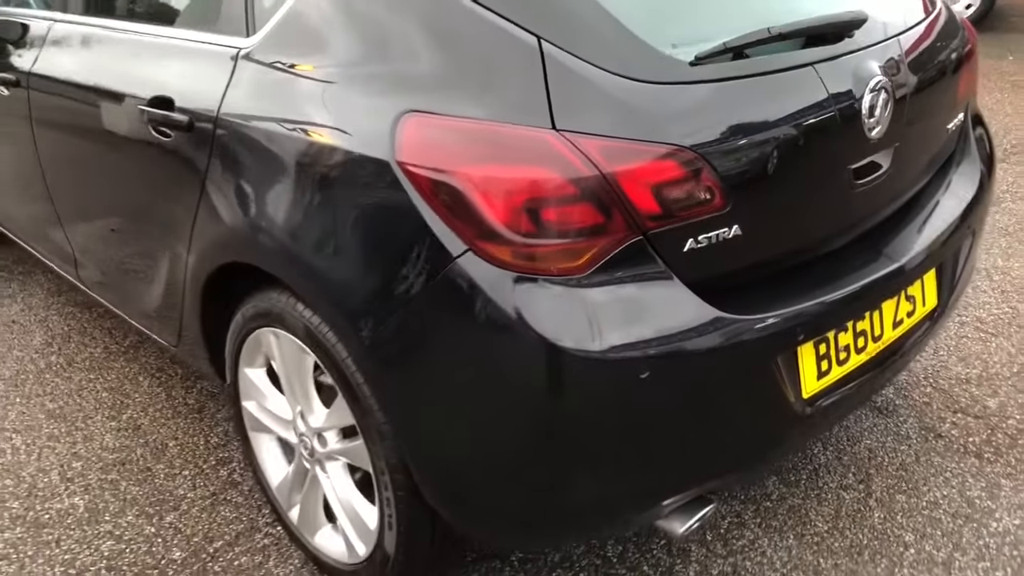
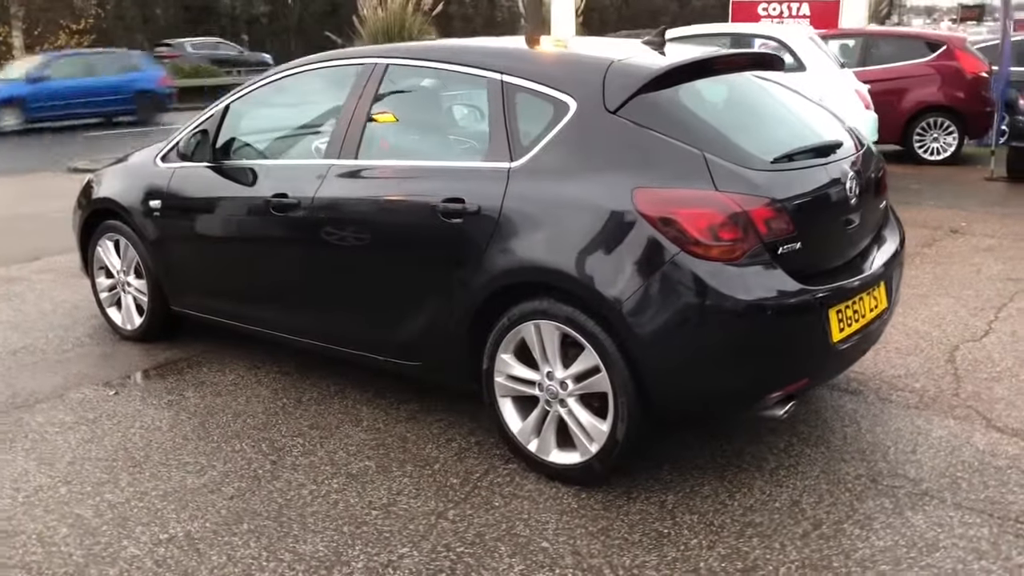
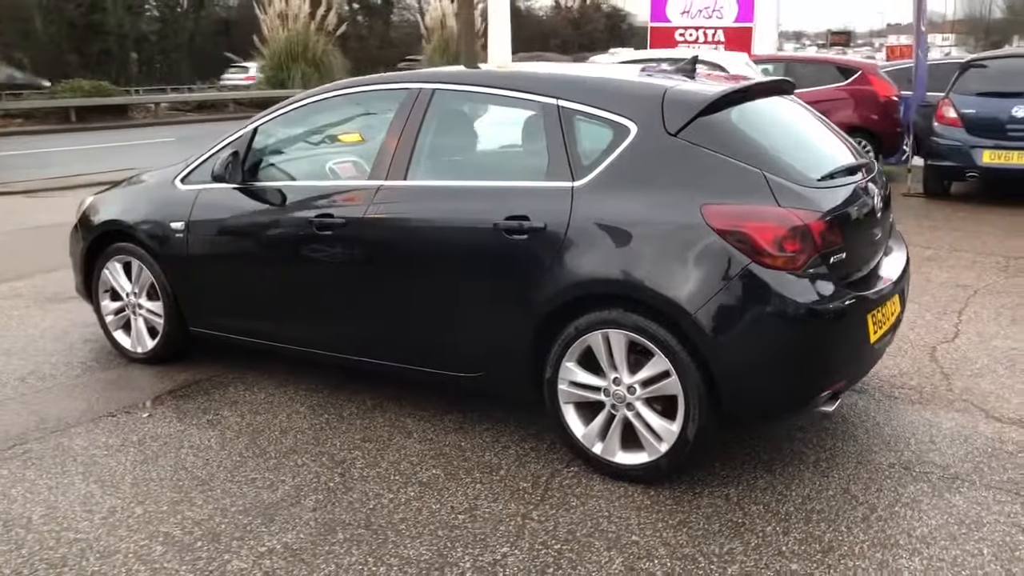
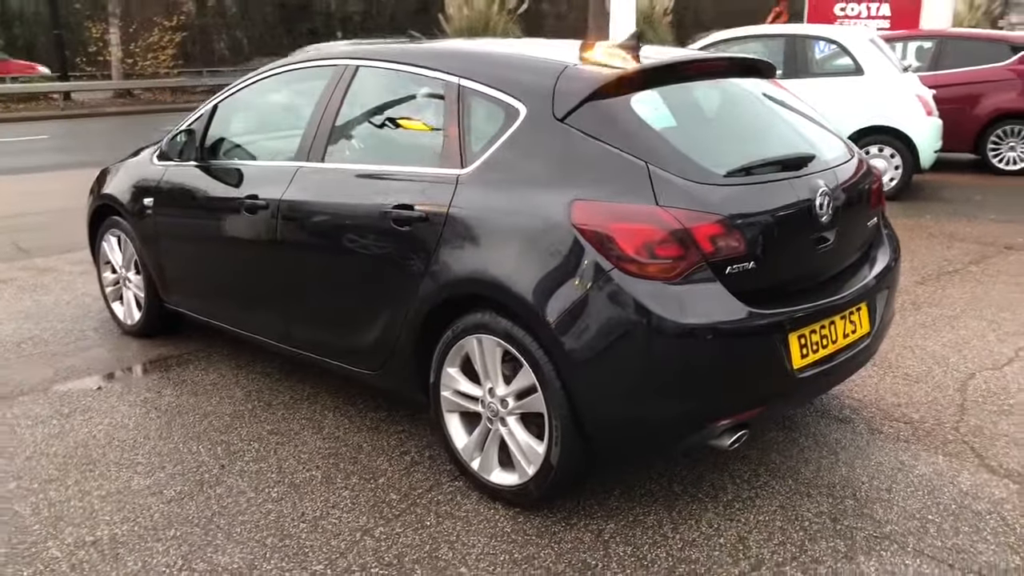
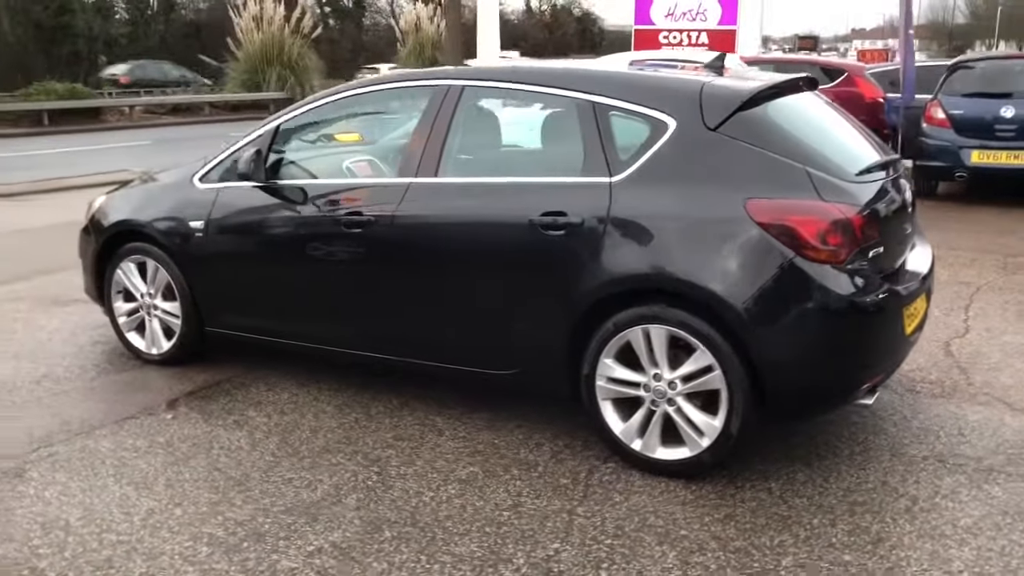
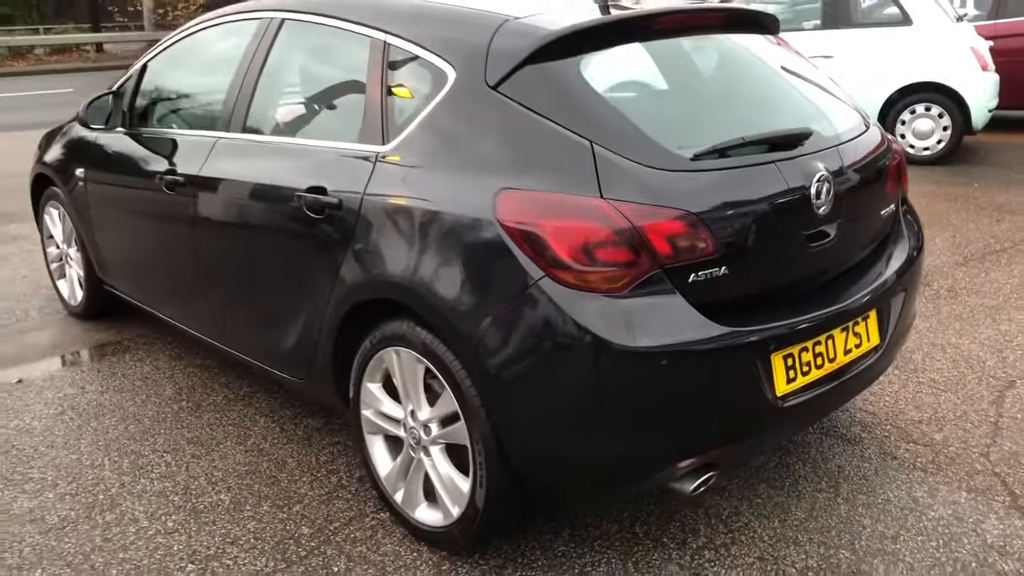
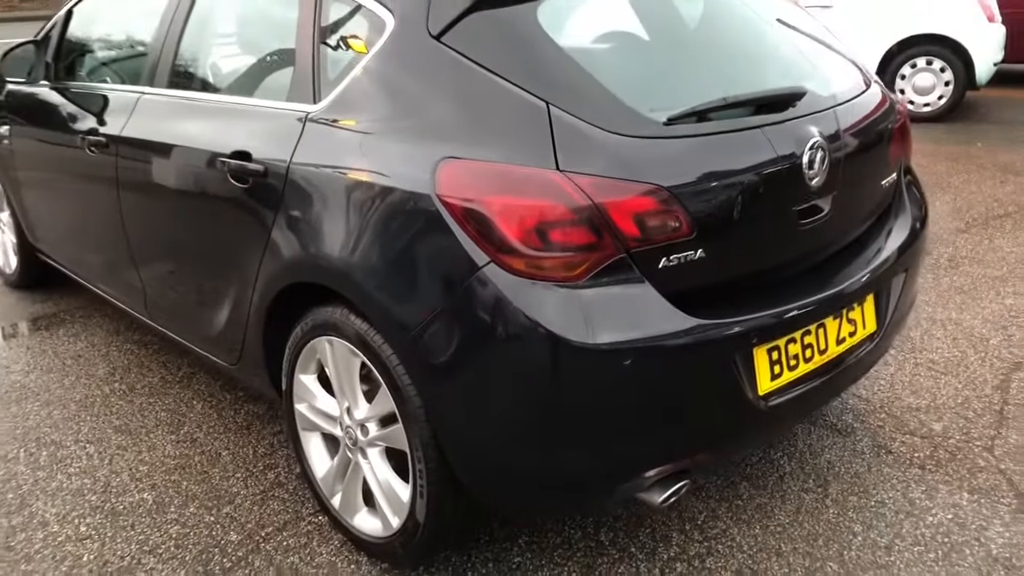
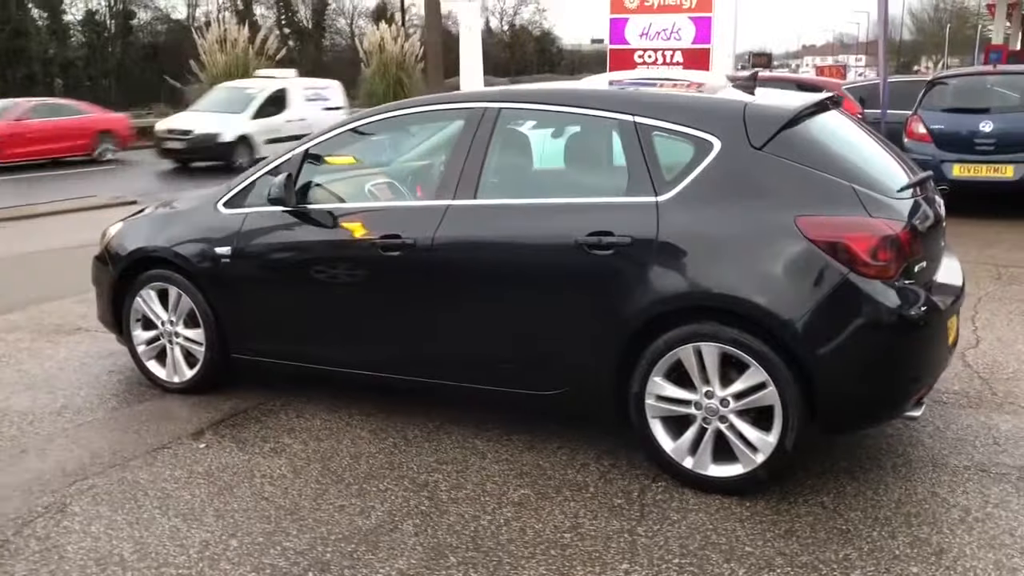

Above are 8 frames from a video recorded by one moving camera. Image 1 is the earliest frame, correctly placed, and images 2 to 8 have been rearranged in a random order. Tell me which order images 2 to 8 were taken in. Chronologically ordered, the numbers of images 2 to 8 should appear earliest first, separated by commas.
7, 6, 4, 2, 3, 5, 8
